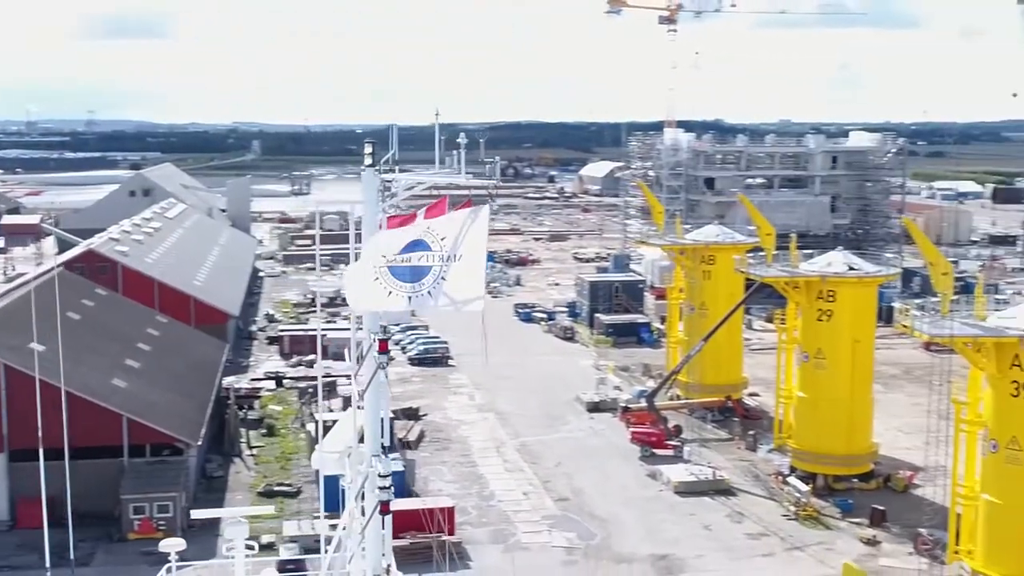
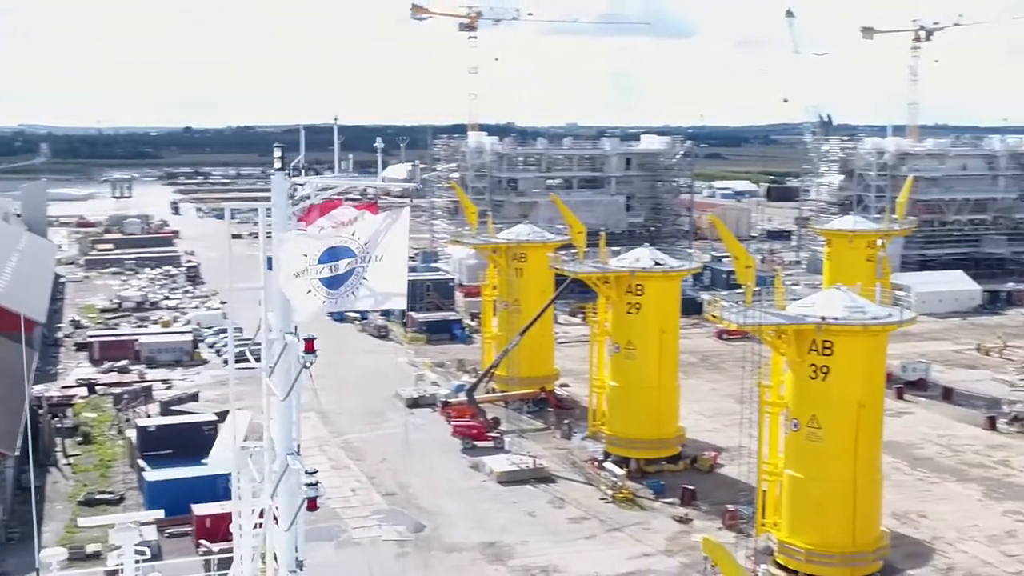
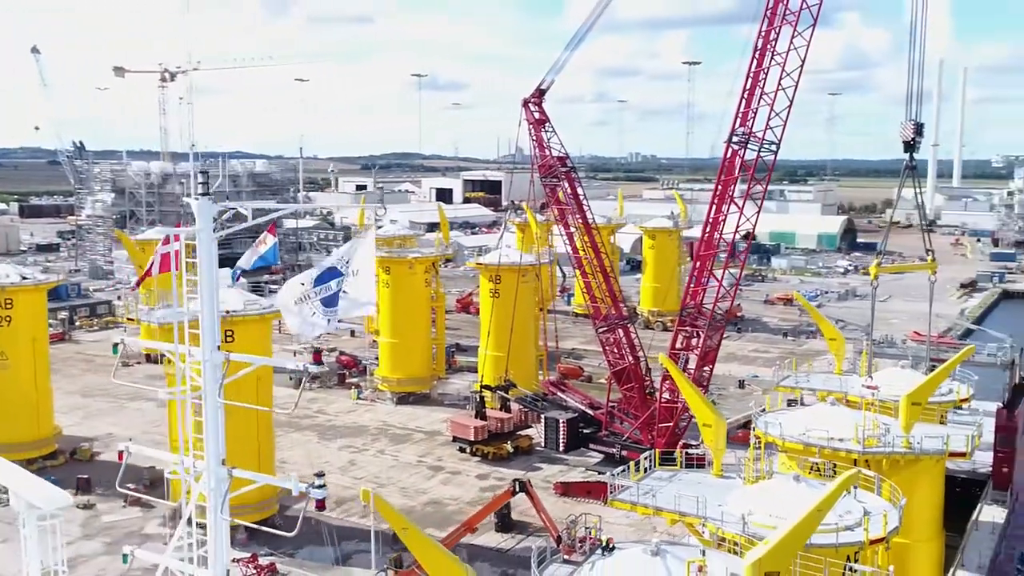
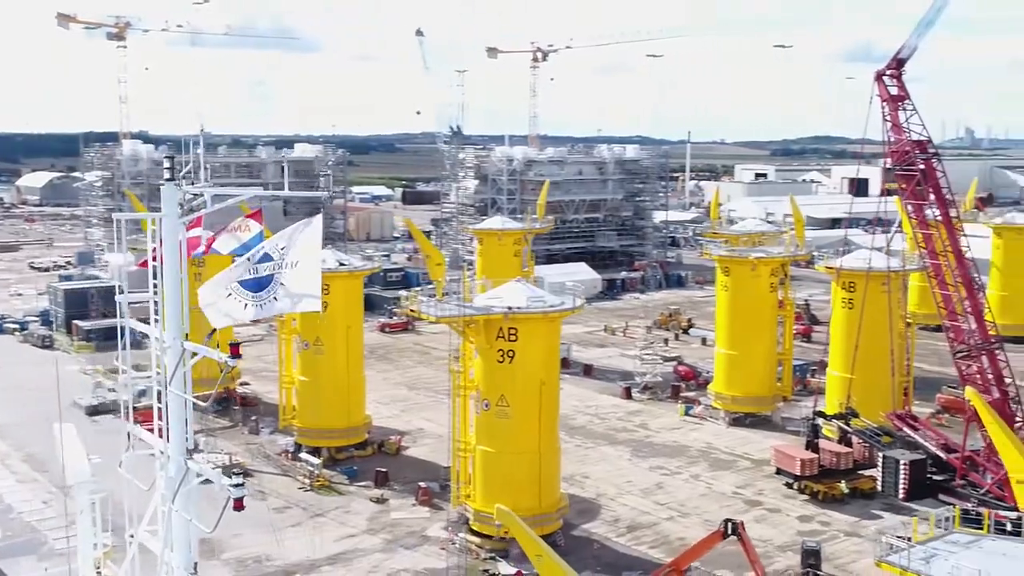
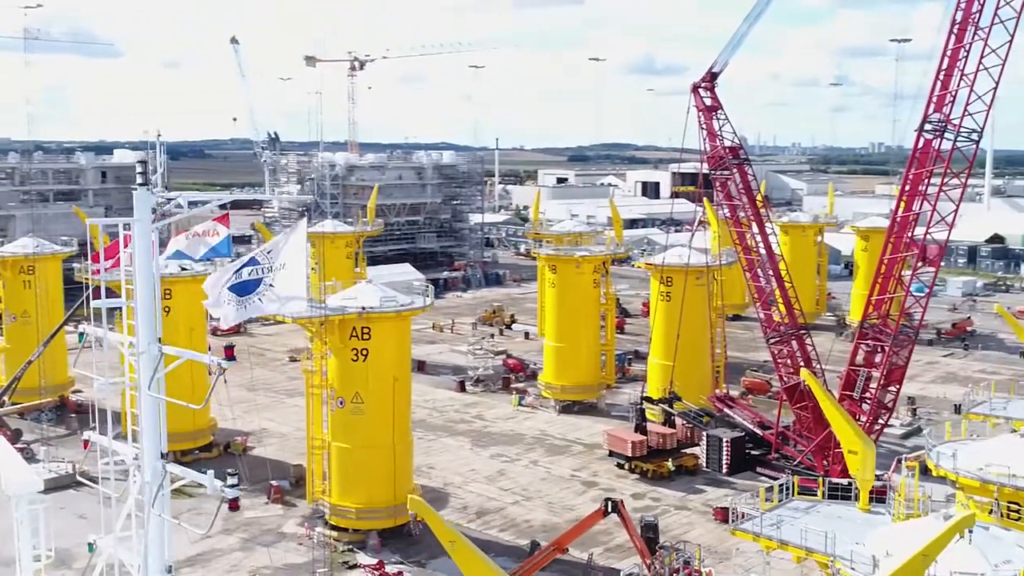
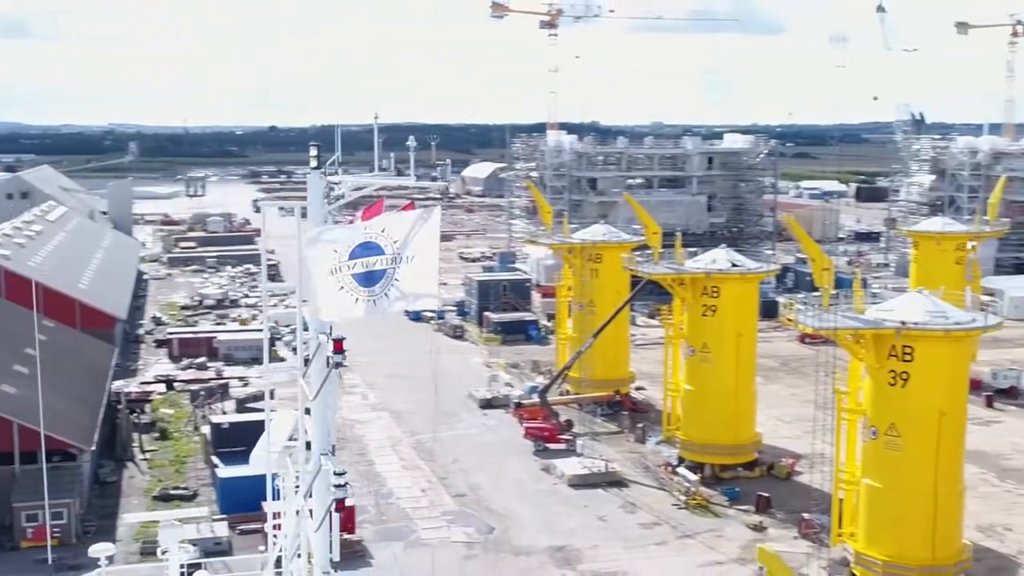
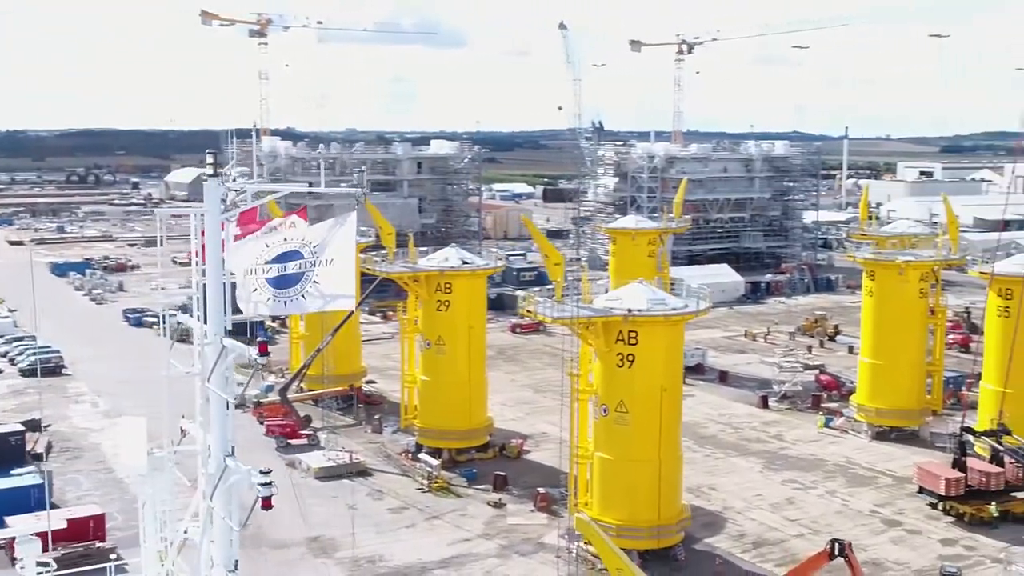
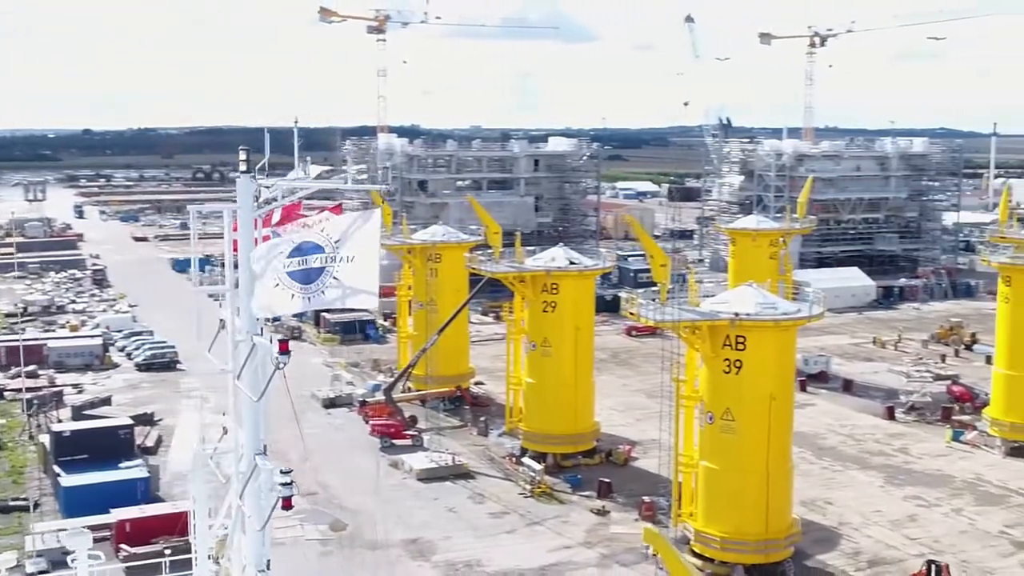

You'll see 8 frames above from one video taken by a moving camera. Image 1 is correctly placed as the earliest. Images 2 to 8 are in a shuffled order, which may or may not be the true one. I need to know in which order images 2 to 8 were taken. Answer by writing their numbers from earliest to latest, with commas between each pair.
6, 2, 8, 7, 4, 5, 3
